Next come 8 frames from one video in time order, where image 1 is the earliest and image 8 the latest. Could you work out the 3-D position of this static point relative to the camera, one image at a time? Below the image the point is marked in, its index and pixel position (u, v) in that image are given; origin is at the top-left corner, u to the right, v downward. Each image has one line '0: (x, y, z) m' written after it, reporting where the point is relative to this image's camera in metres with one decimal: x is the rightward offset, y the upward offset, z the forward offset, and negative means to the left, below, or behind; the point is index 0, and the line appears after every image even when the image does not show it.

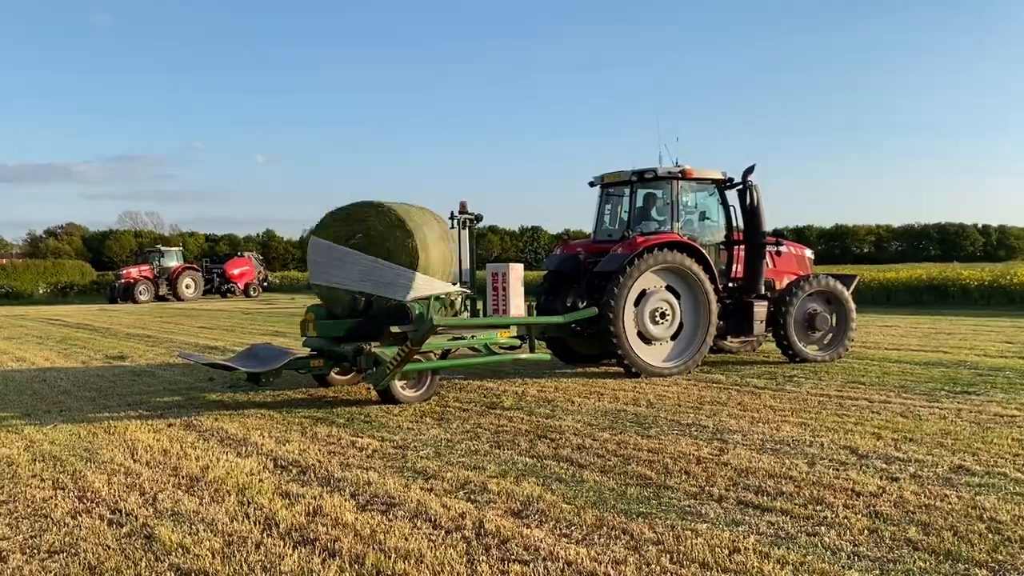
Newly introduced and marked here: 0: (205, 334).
0: (-4.9, -0.7, +14.0) m
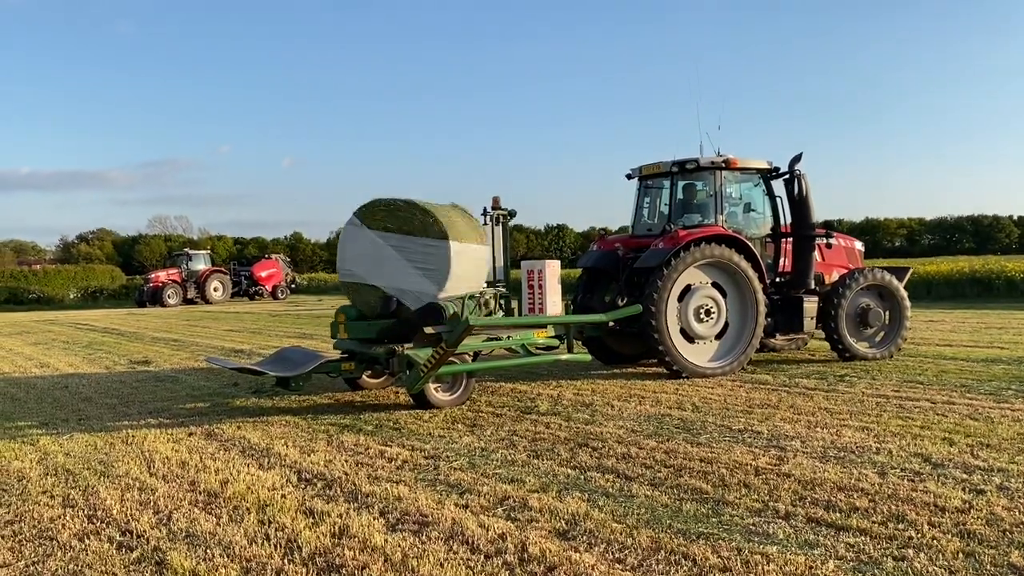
0: (-4.4, -0.8, +13.8) m
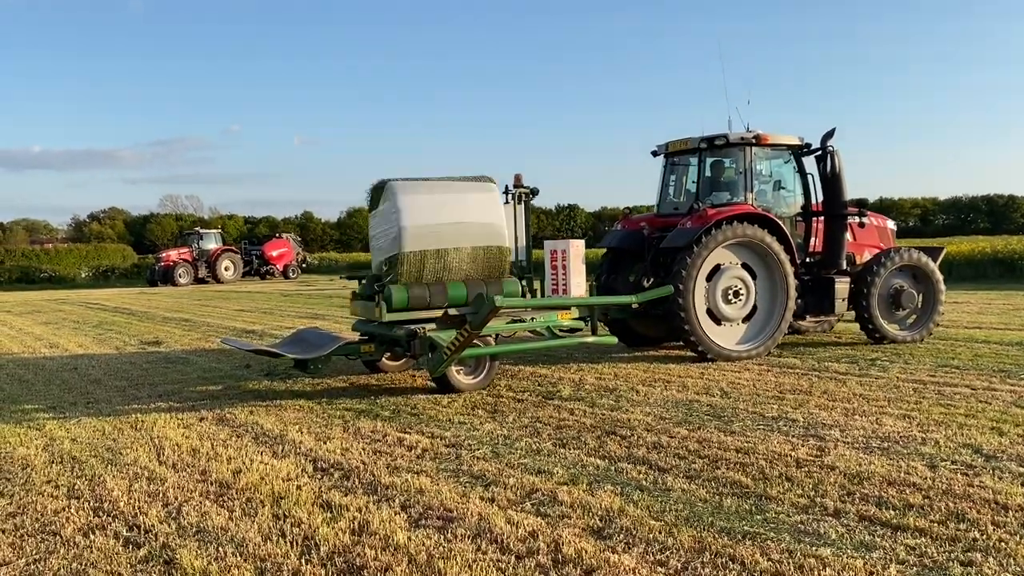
0: (-4.2, -0.5, +13.6) m
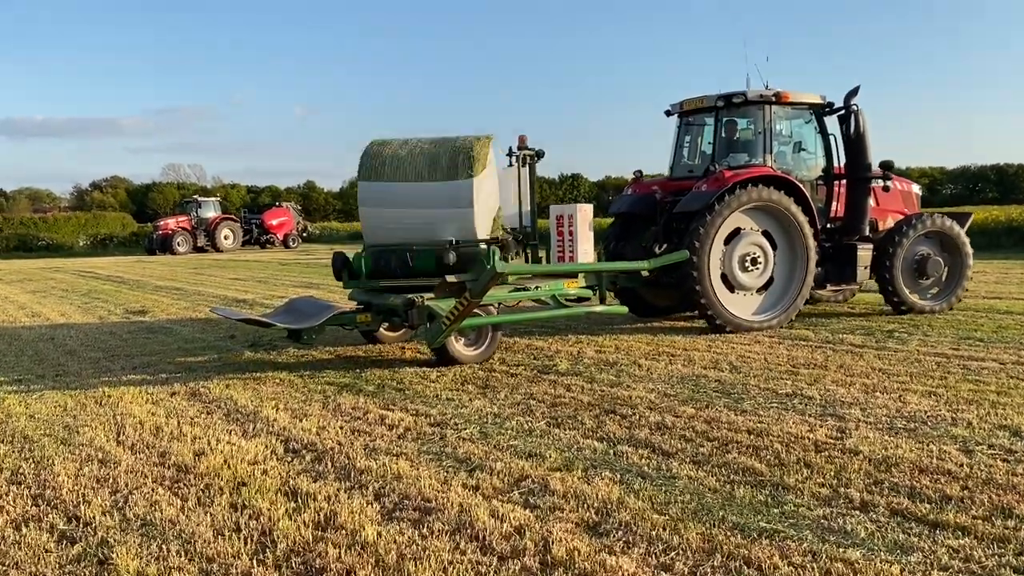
0: (-4.2, 0.0, +13.3) m
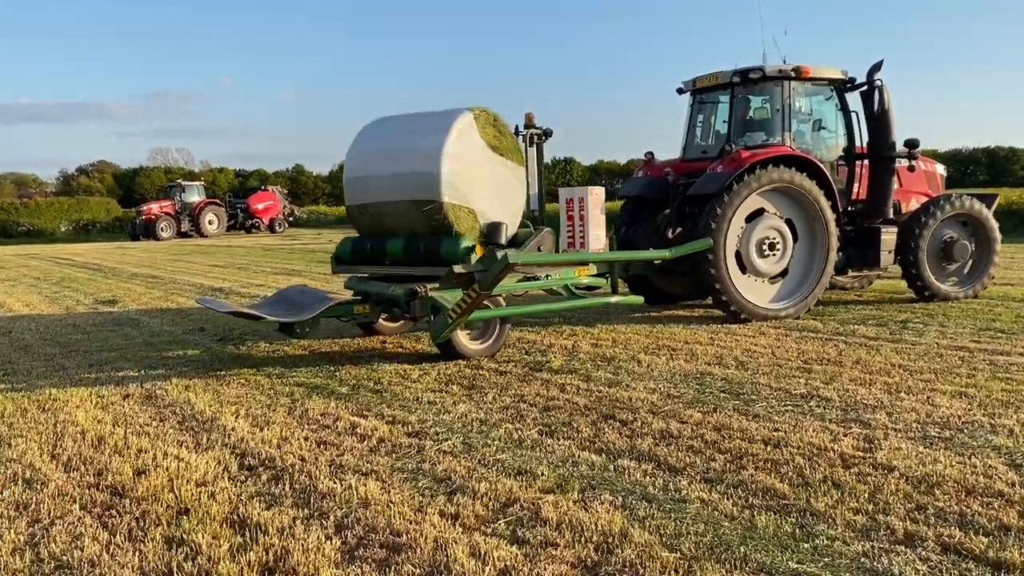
0: (-4.4, +0.2, +12.8) m
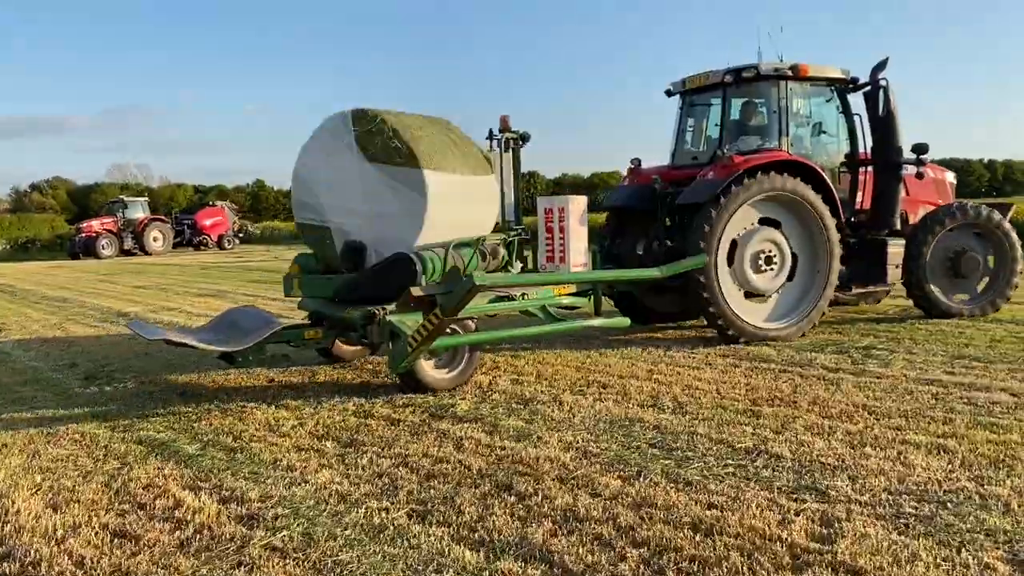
0: (-5.2, -0.1, +11.8) m
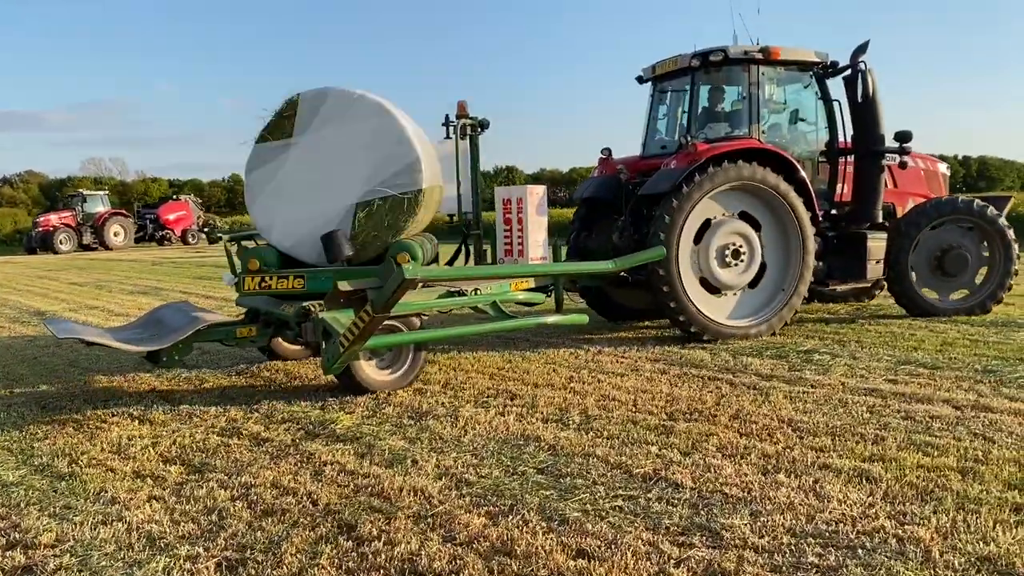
0: (-5.8, -0.1, +11.2) m
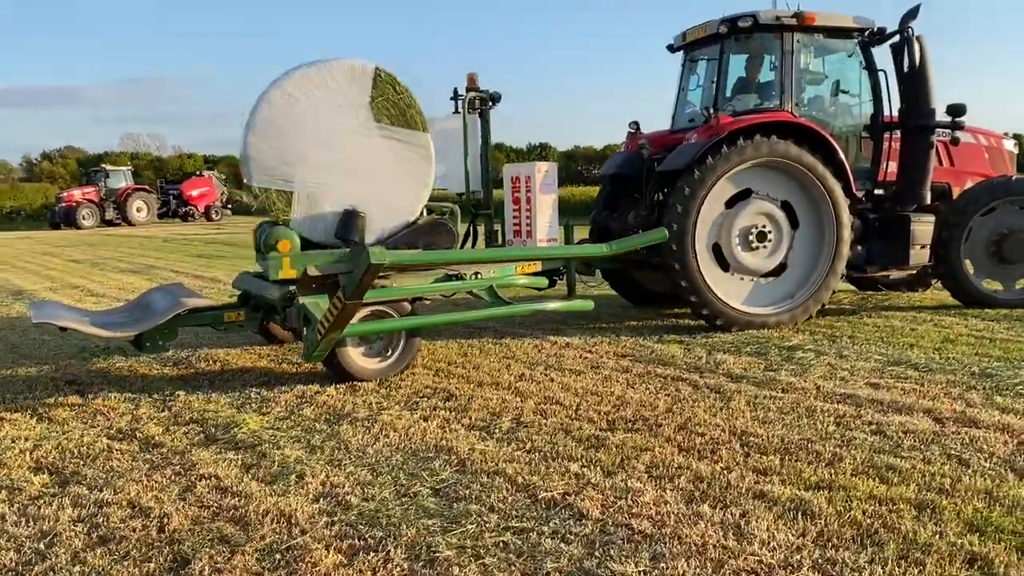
0: (-5.8, +0.2, +11.1) m
